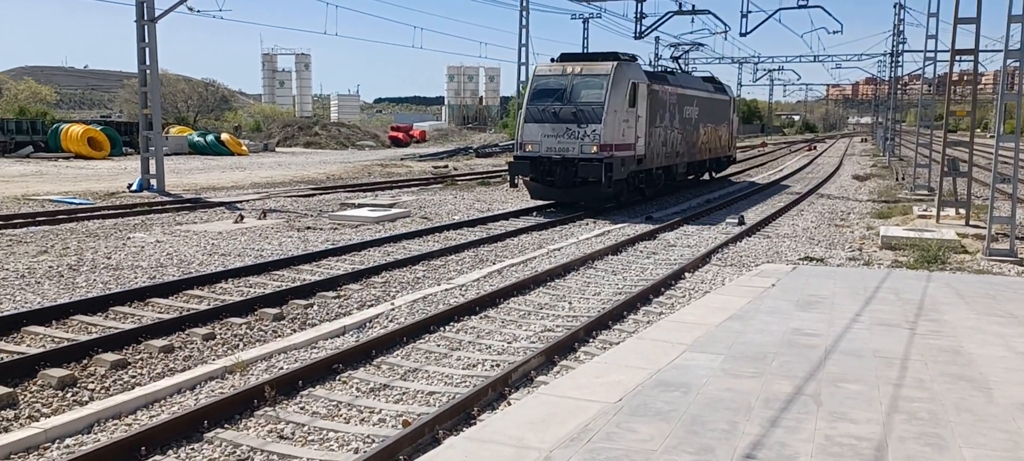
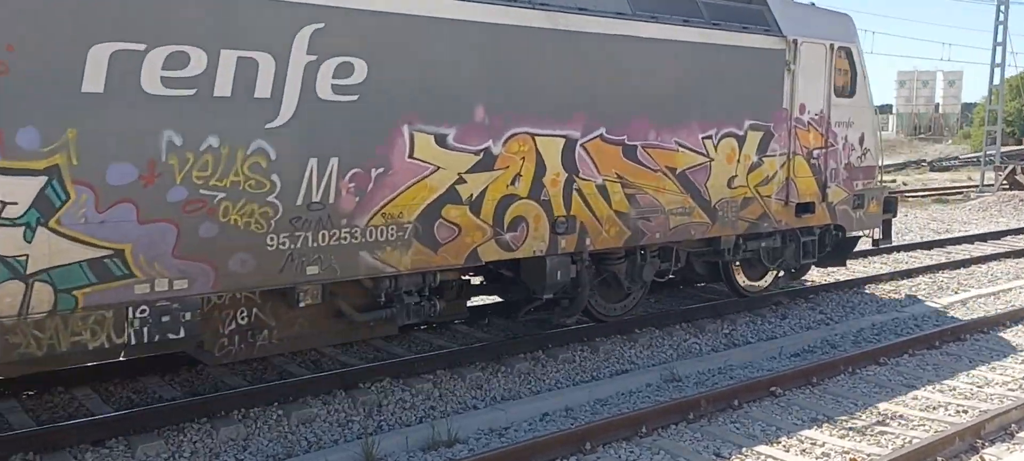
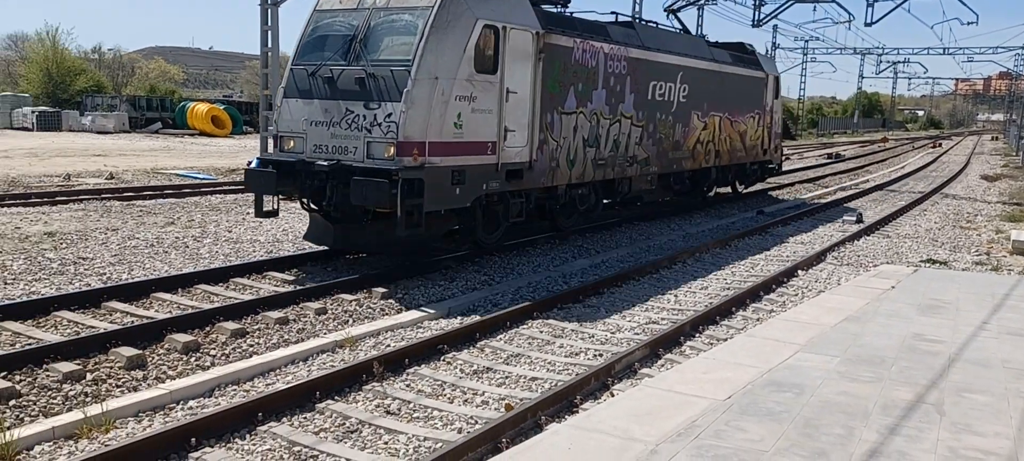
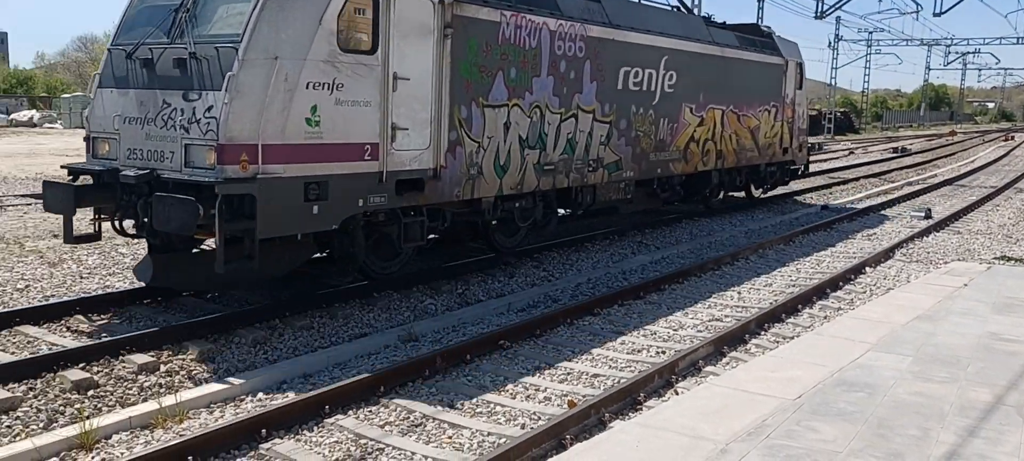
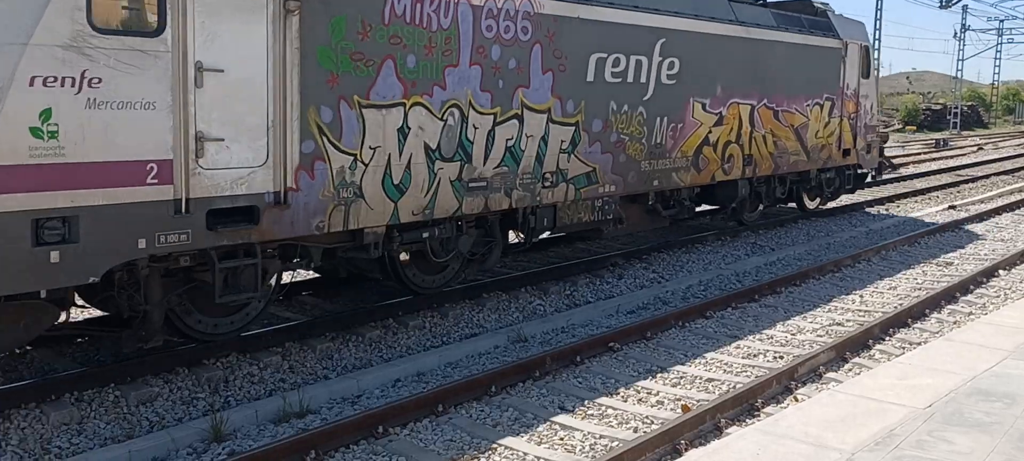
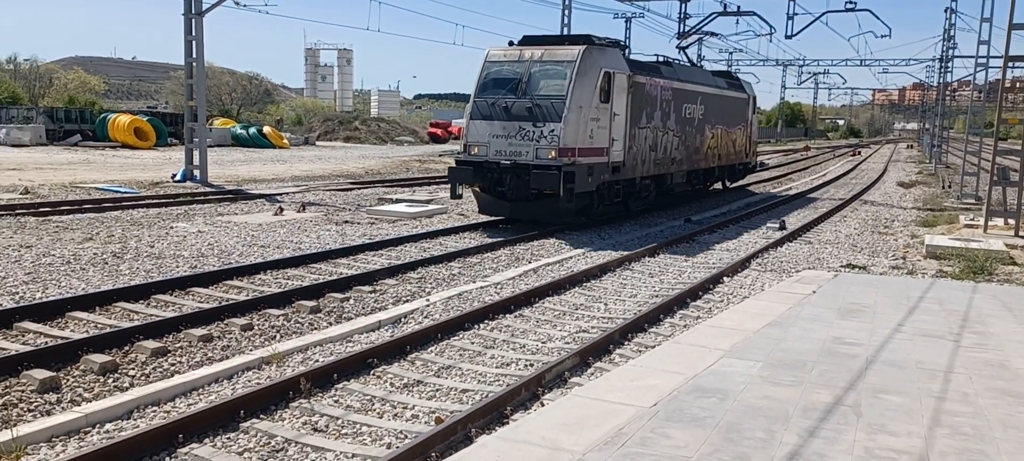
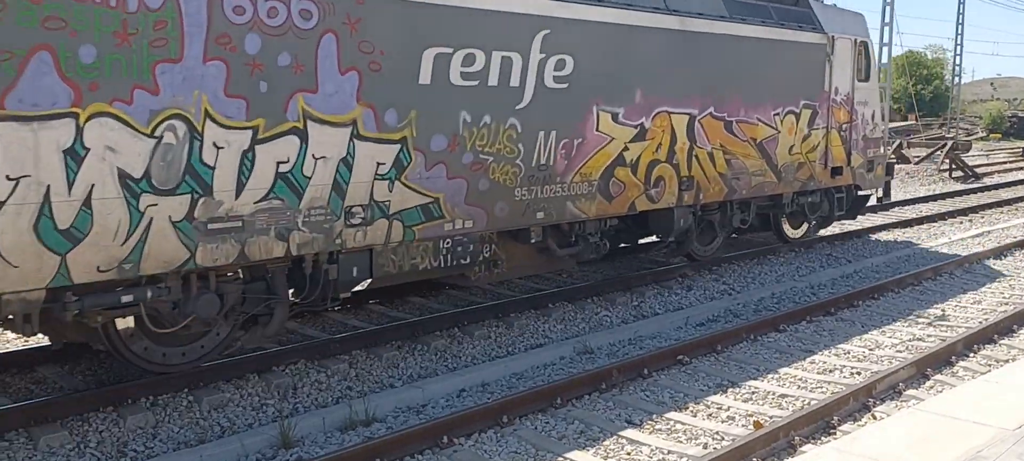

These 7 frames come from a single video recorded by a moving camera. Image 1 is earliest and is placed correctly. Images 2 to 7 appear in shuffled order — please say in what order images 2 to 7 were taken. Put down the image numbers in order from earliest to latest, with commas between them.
6, 3, 4, 5, 7, 2
